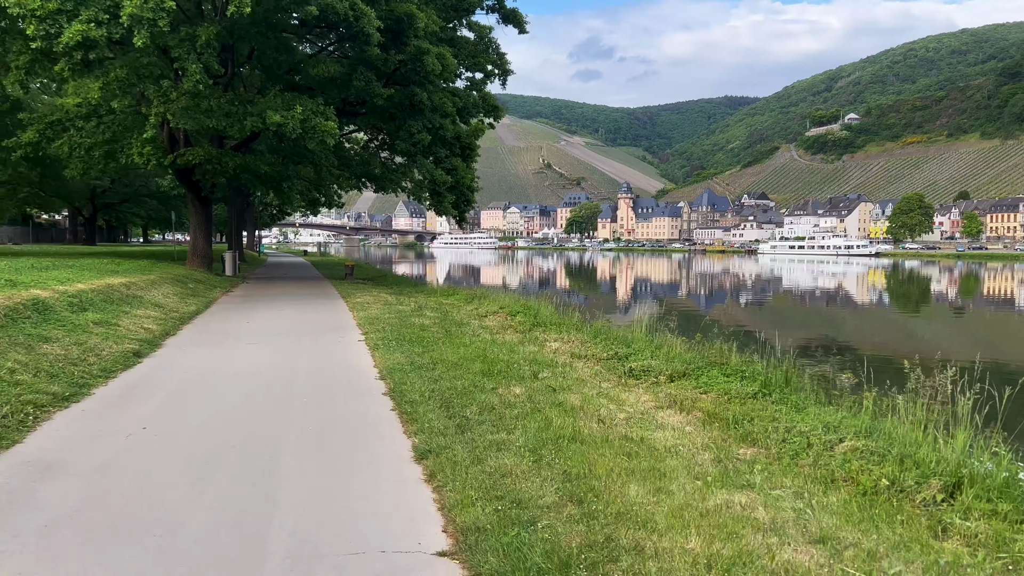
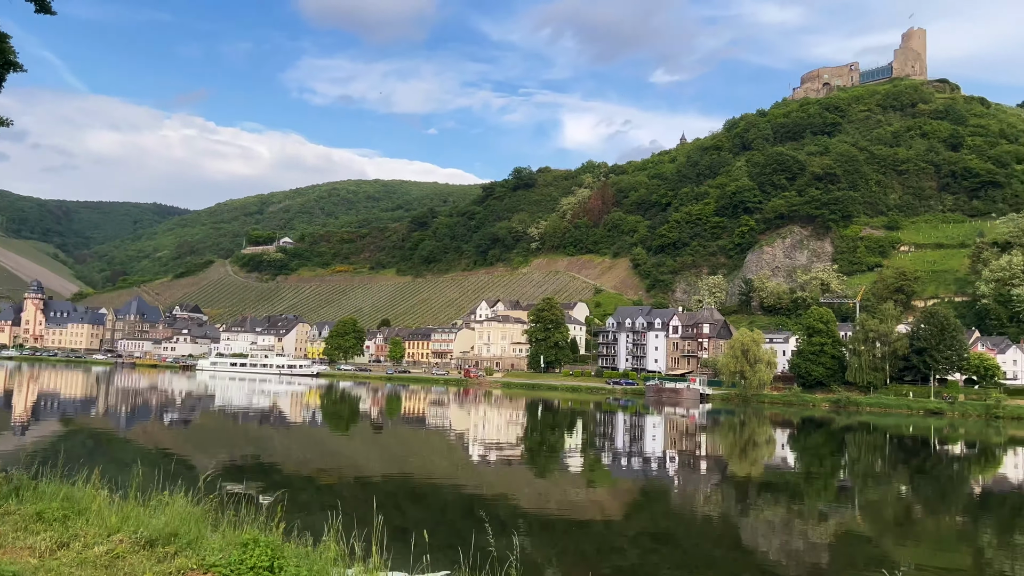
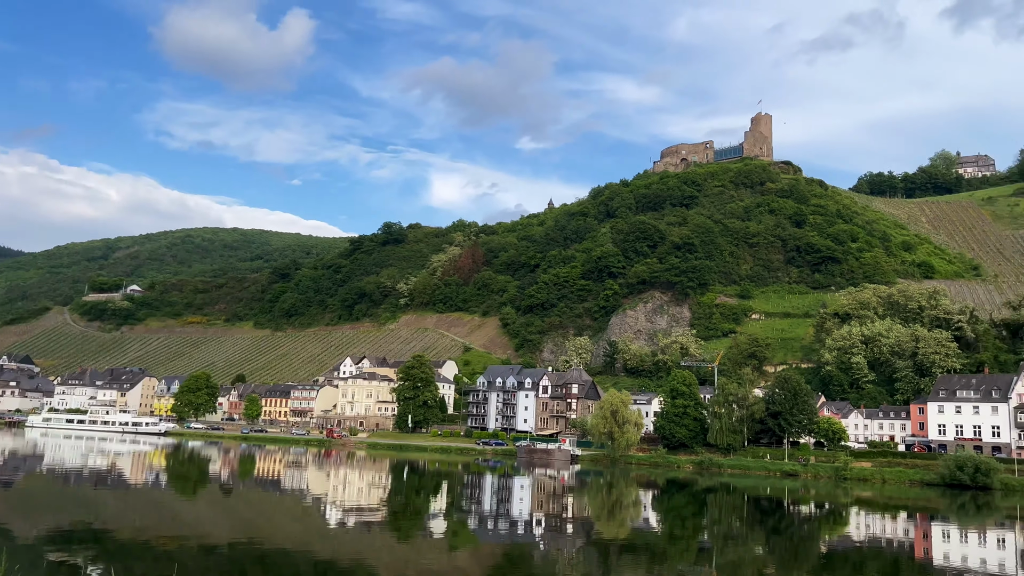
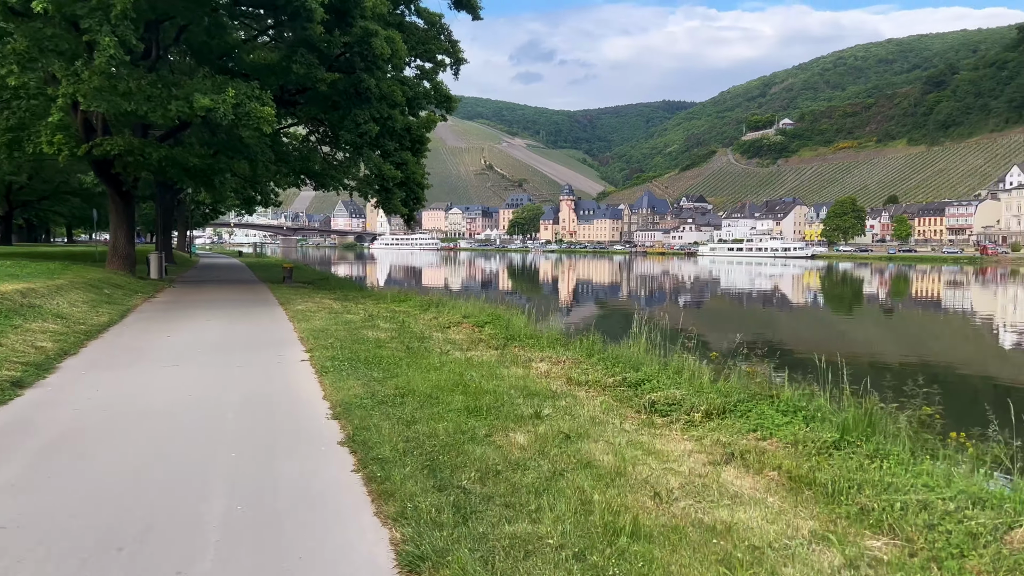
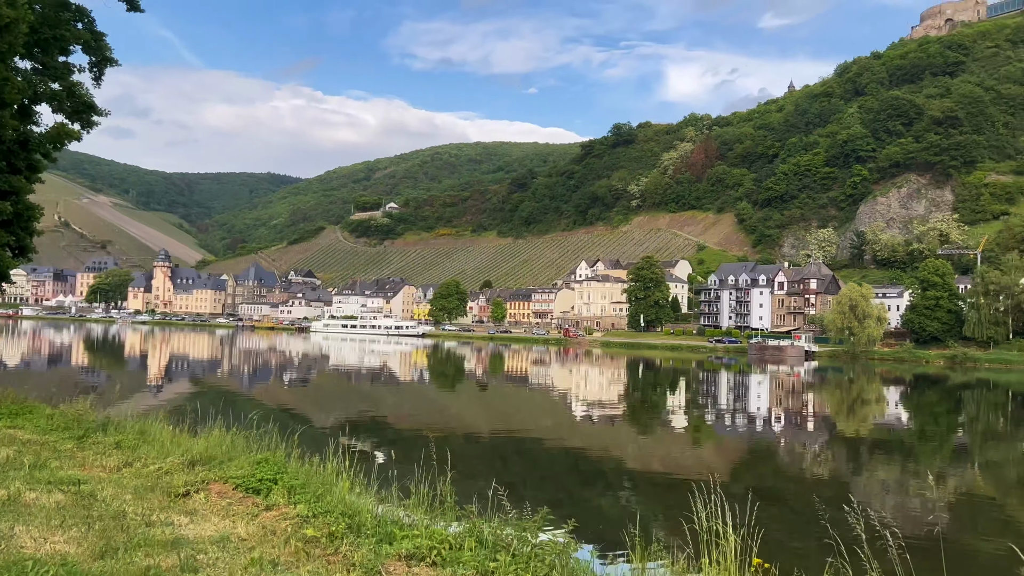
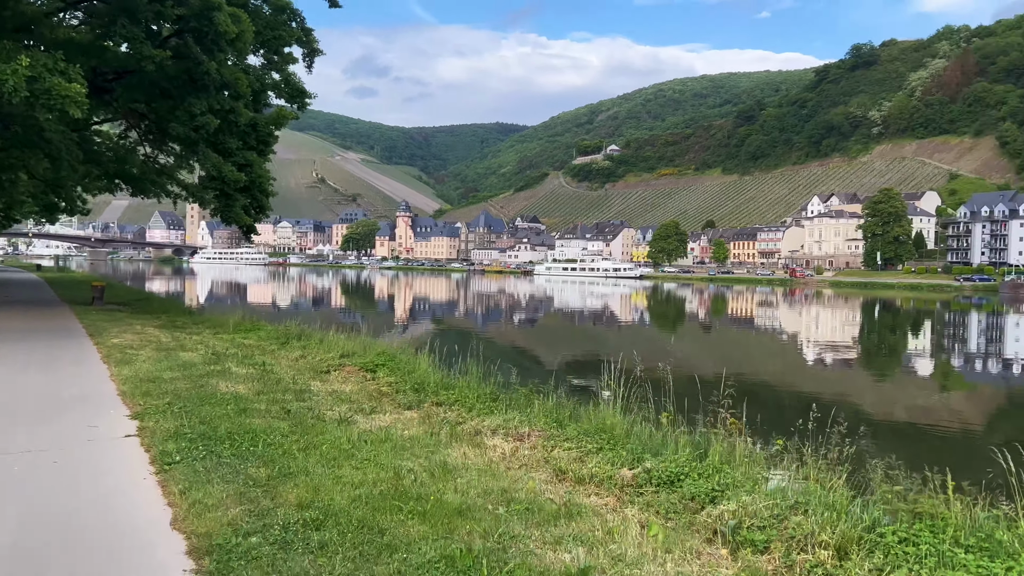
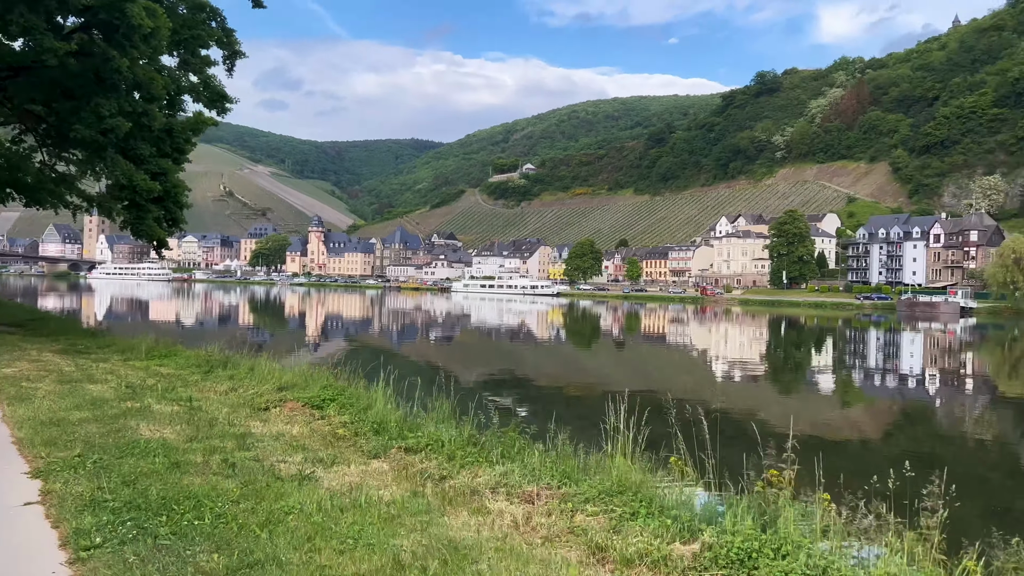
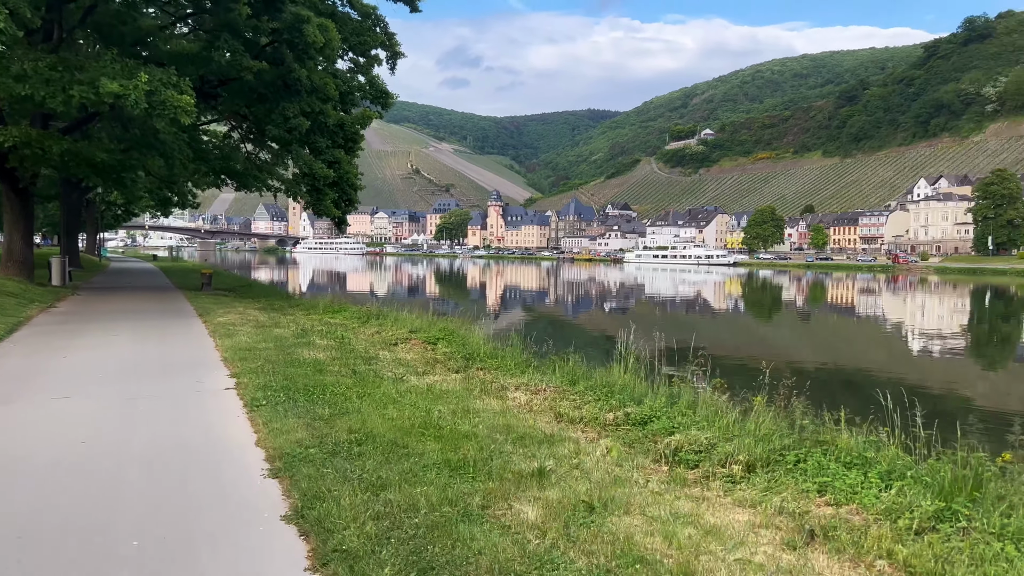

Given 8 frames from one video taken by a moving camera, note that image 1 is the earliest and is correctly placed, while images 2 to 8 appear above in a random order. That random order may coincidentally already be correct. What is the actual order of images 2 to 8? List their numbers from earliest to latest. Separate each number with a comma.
4, 8, 6, 7, 5, 2, 3
